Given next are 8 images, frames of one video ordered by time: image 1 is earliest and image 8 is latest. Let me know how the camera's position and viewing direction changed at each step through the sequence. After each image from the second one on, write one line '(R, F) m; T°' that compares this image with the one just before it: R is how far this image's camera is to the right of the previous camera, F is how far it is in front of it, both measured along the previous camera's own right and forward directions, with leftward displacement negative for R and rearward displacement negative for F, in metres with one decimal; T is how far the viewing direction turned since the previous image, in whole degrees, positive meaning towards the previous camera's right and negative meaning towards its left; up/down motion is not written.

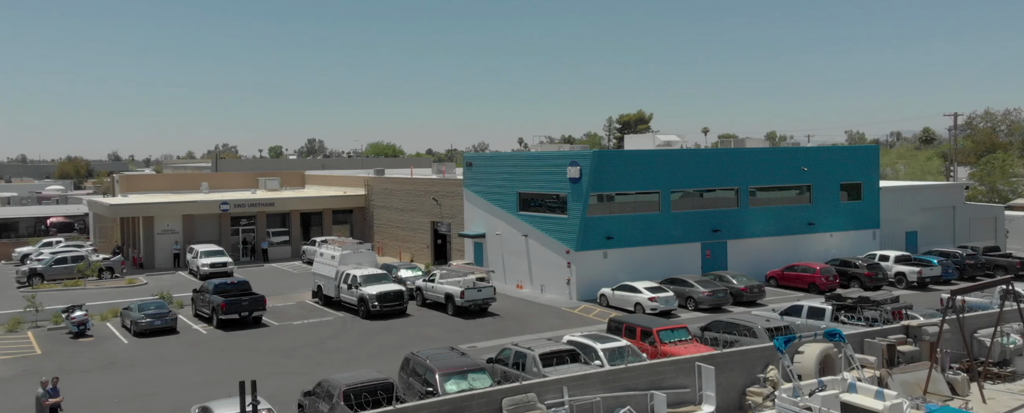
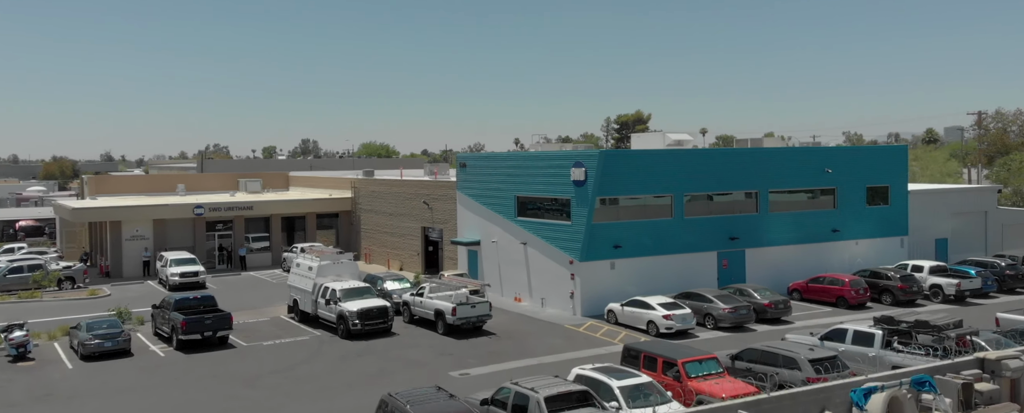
(-0.1, +3.7) m; 0°
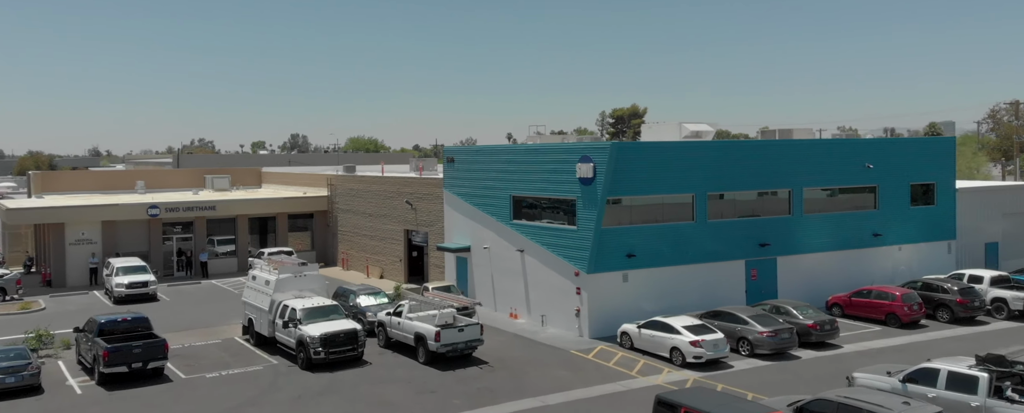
(-0.1, +5.2) m; +1°
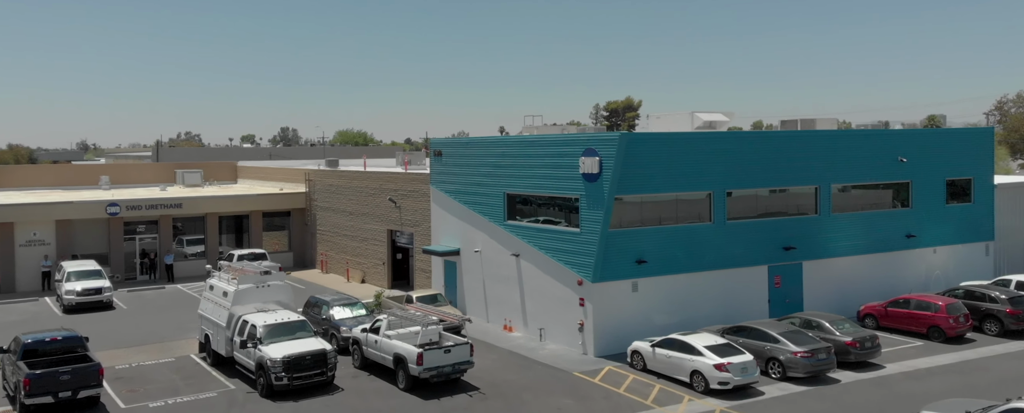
(-0.1, +3.5) m; 0°
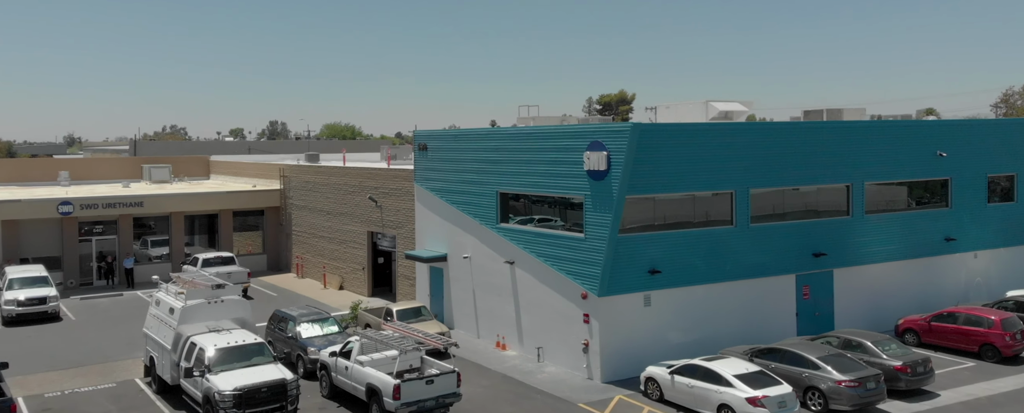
(-0.1, +3.4) m; +1°
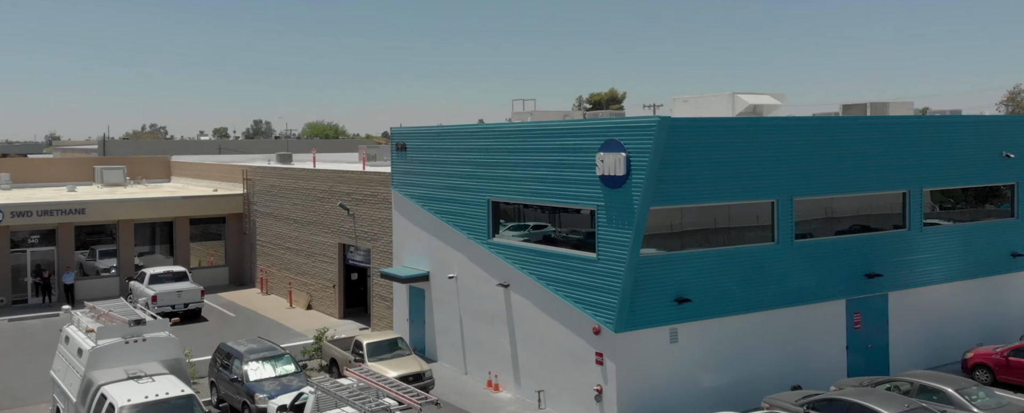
(-0.2, +4.2) m; +1°
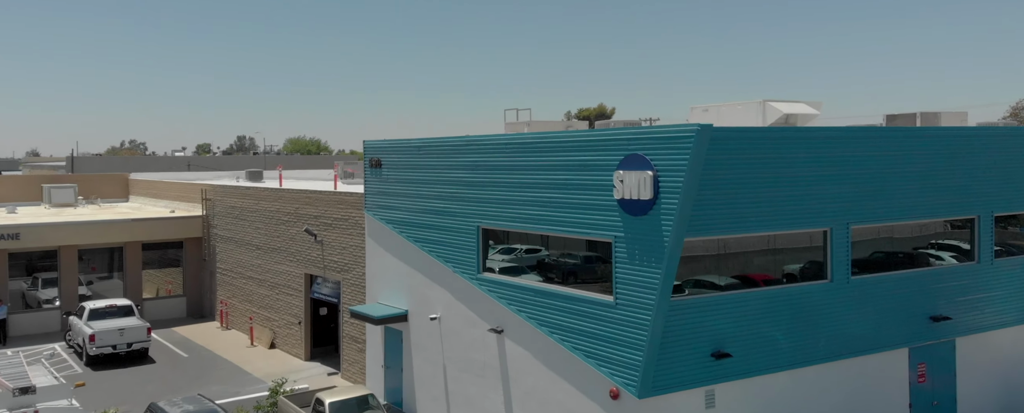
(-0.2, +3.6) m; +1°
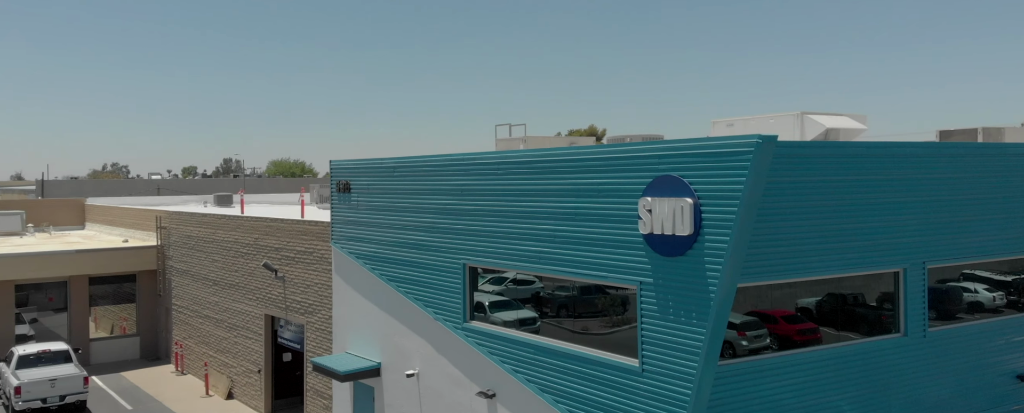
(-0.1, +3.2) m; +1°
